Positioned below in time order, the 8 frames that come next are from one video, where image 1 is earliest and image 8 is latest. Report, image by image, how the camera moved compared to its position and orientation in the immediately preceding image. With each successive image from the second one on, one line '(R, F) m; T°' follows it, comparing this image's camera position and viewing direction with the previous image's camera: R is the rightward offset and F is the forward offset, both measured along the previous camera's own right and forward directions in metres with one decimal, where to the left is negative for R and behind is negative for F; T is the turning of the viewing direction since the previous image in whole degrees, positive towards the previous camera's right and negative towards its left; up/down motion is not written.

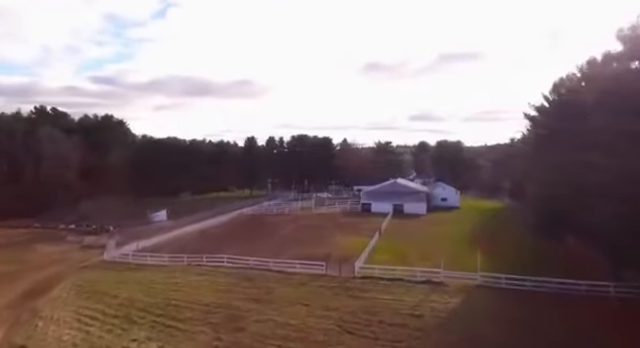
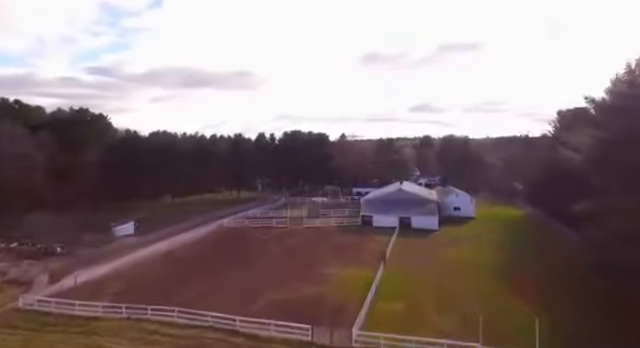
(+0.4, +4.7) m; 0°
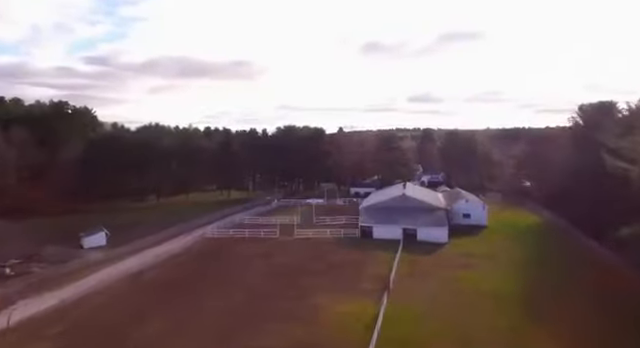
(+0.3, +3.1) m; 0°
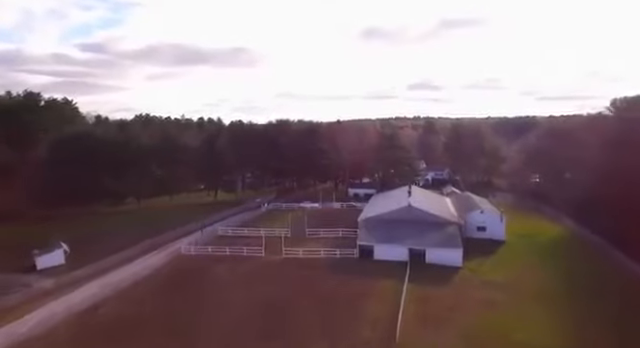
(+0.3, +3.4) m; 0°
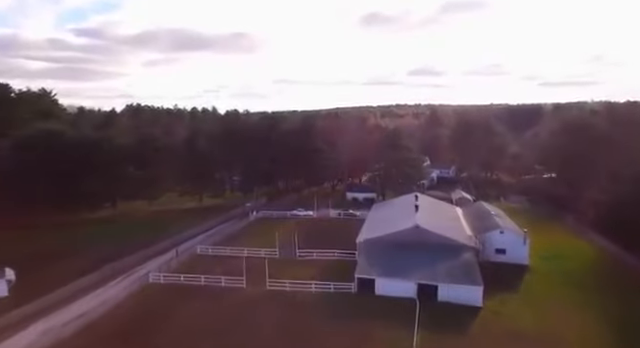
(+0.3, +3.3) m; 0°
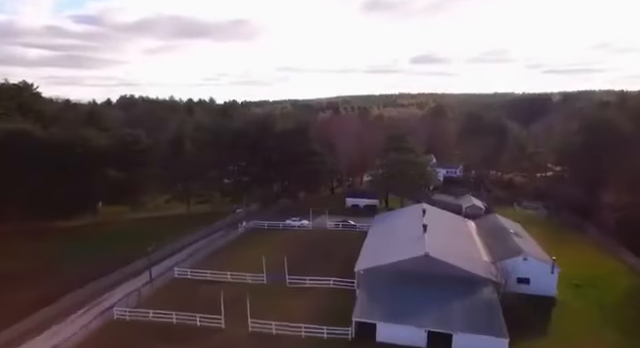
(+0.3, +2.7) m; 0°
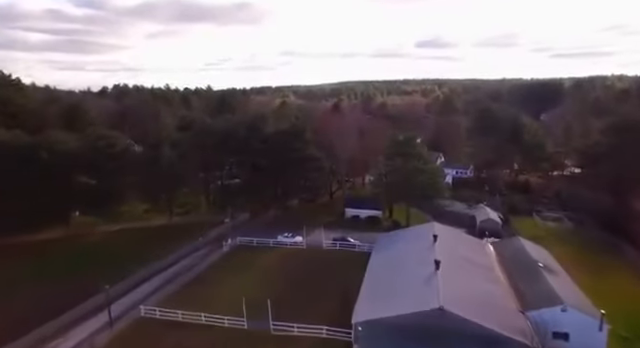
(+0.4, +3.2) m; 0°
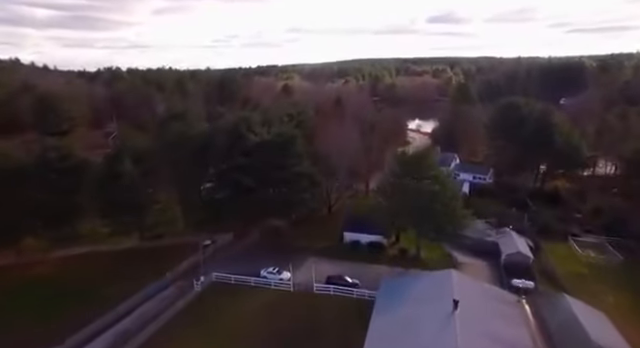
(+0.7, +4.3) m; -1°
